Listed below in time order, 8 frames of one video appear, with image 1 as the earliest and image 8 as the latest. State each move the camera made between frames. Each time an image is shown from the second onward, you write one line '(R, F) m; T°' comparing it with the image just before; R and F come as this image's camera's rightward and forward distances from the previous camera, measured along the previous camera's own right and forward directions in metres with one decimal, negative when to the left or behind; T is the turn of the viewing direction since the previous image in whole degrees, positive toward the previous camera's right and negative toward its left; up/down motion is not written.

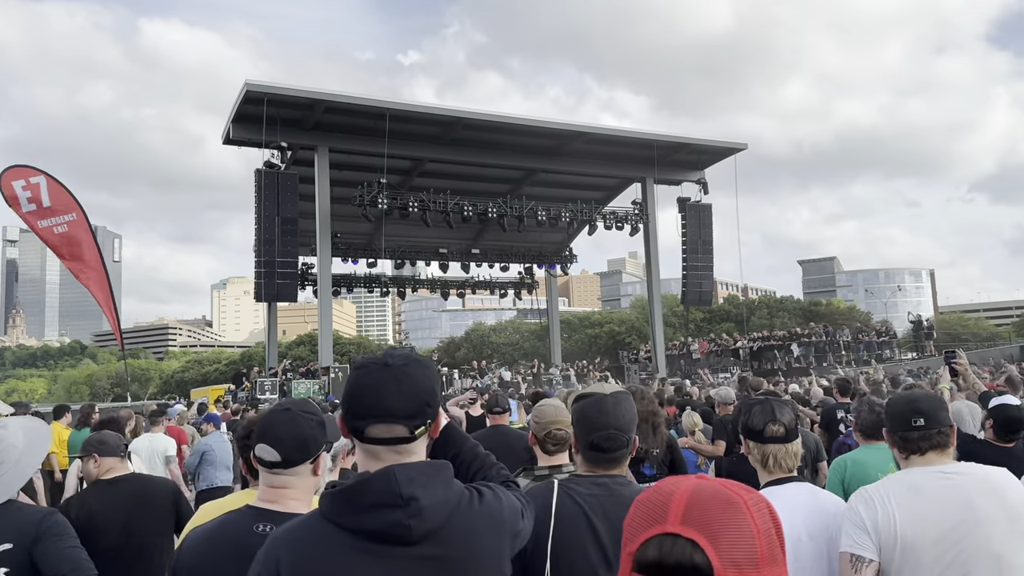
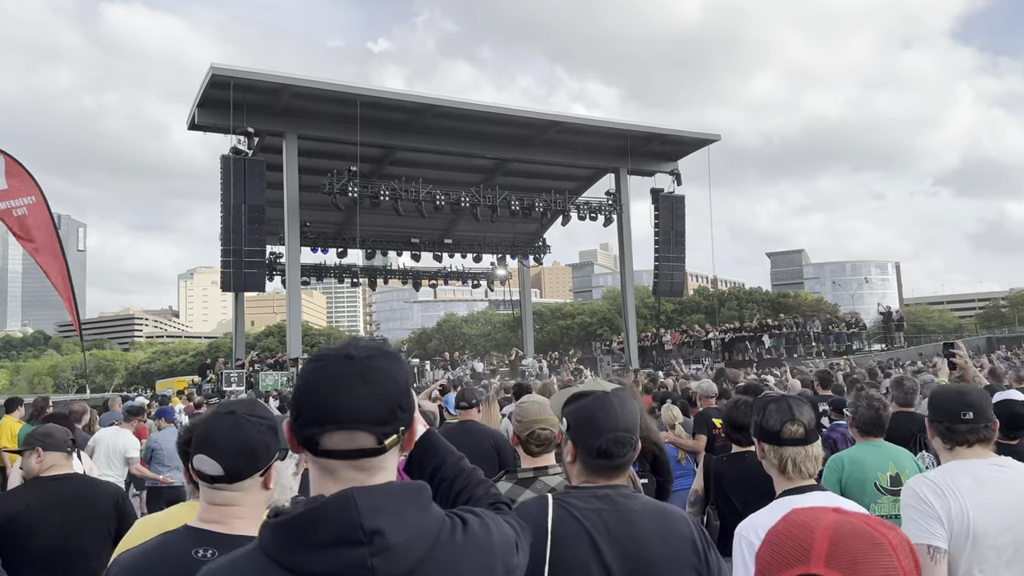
(0.0, +0.3) m; +2°
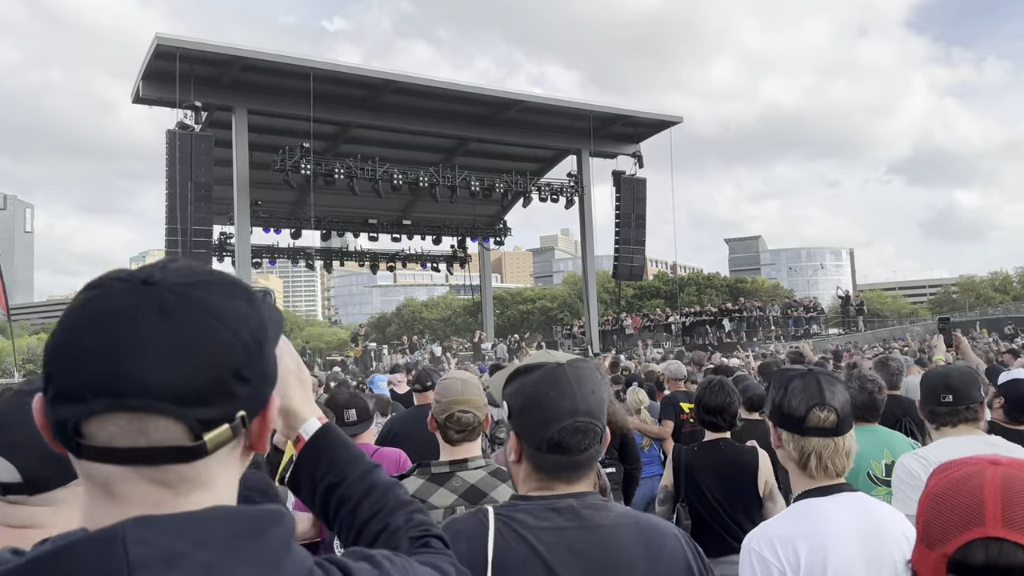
(0.0, +0.5) m; +3°
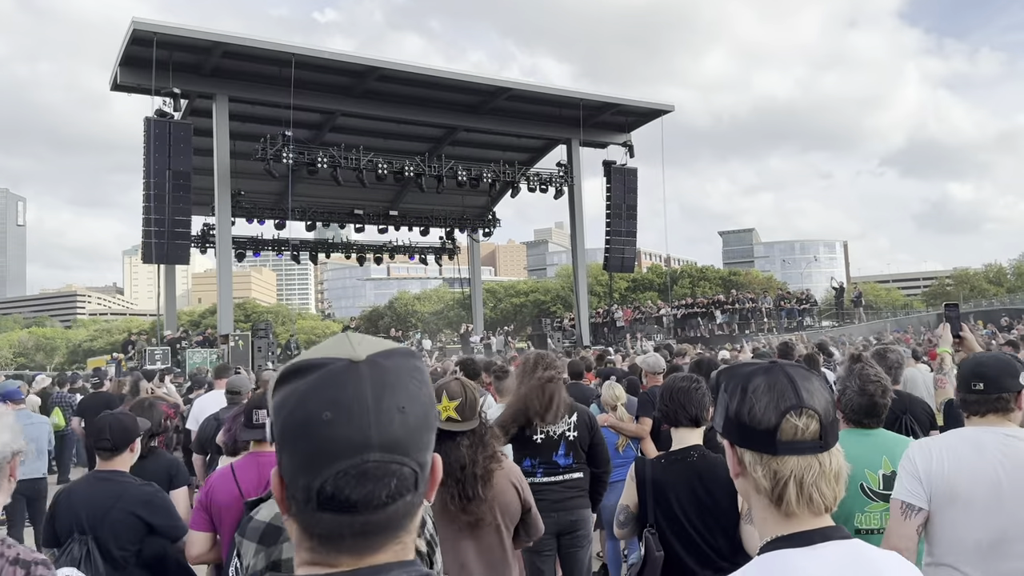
(+0.2, +0.5) m; 0°
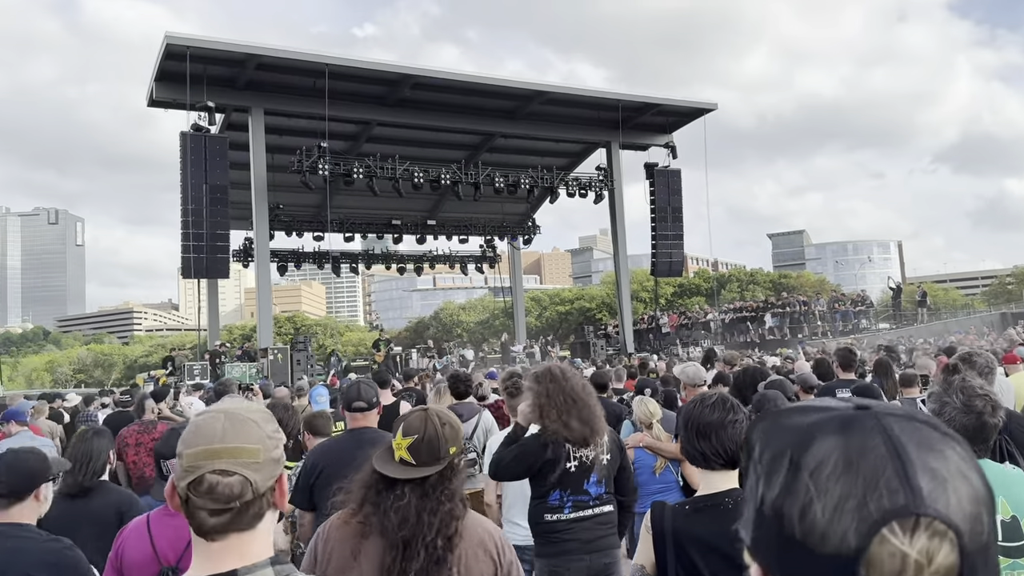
(+0.1, +0.5) m; -3°
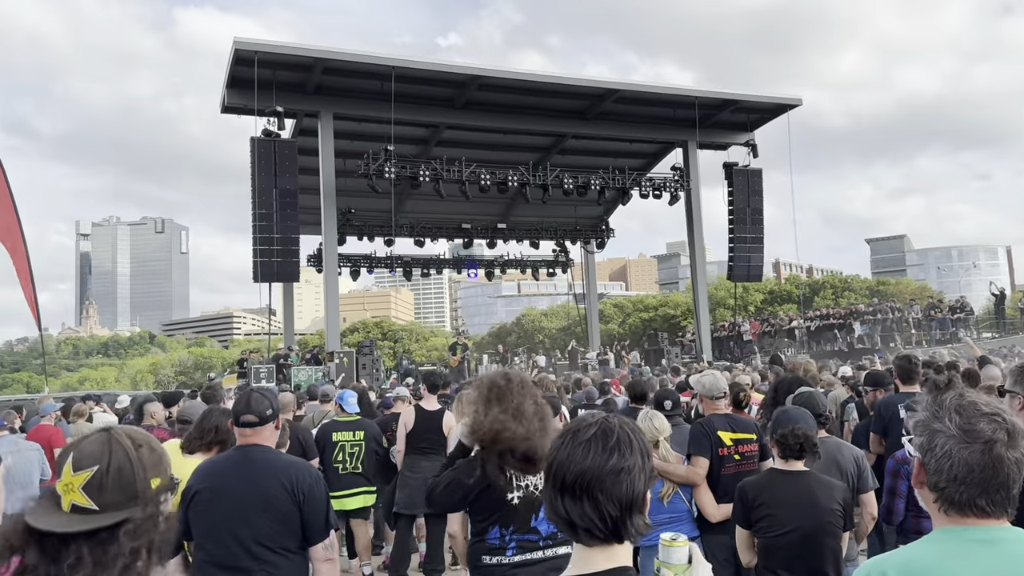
(+0.5, +0.6) m; -6°
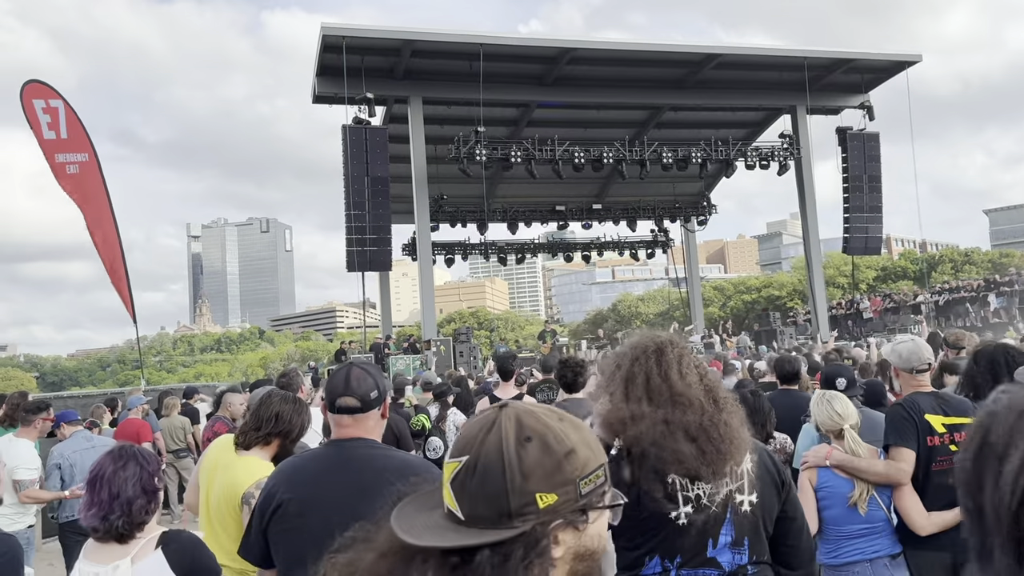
(-0.1, +0.8) m; -7°
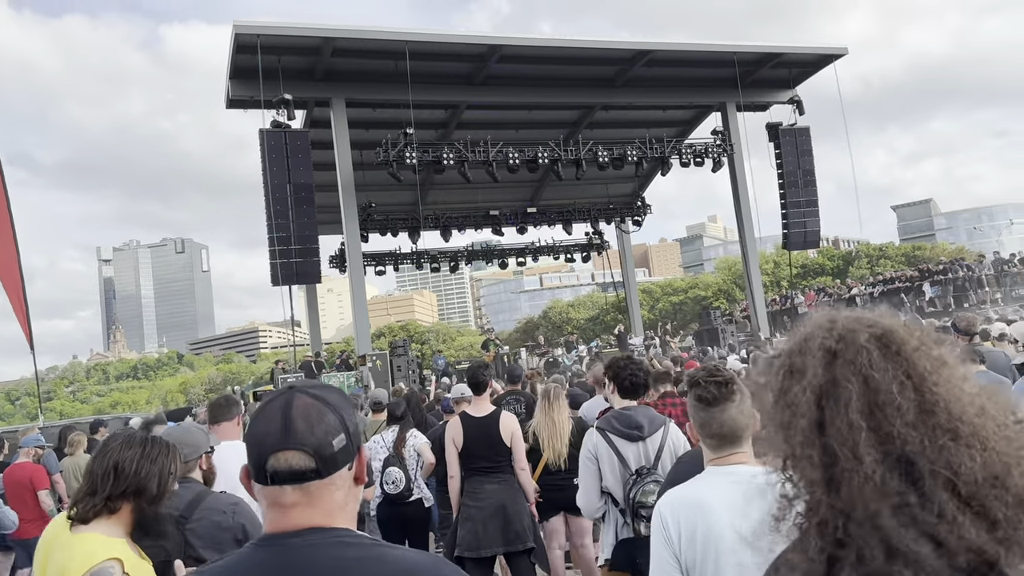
(-0.2, +0.9) m; +5°
